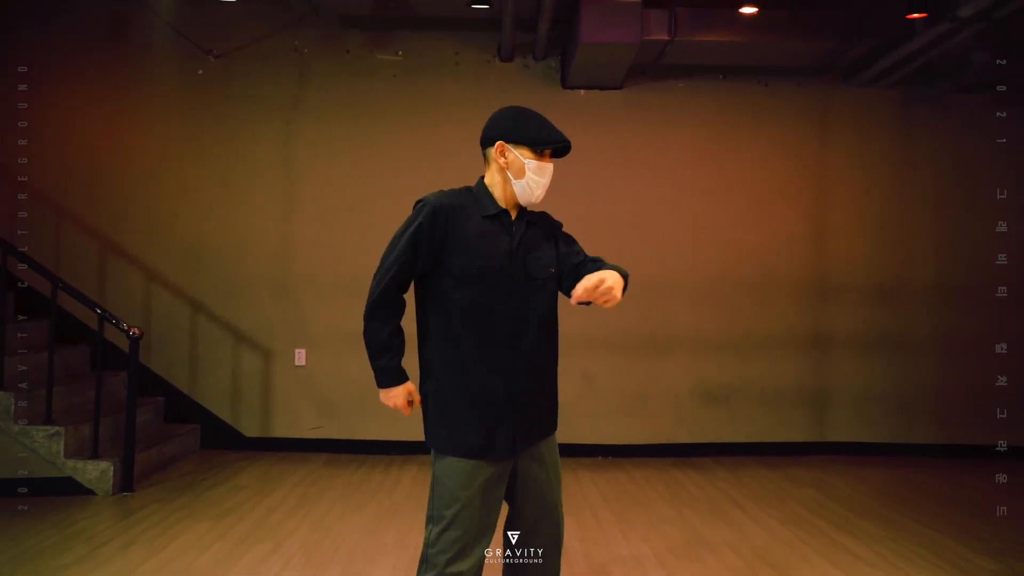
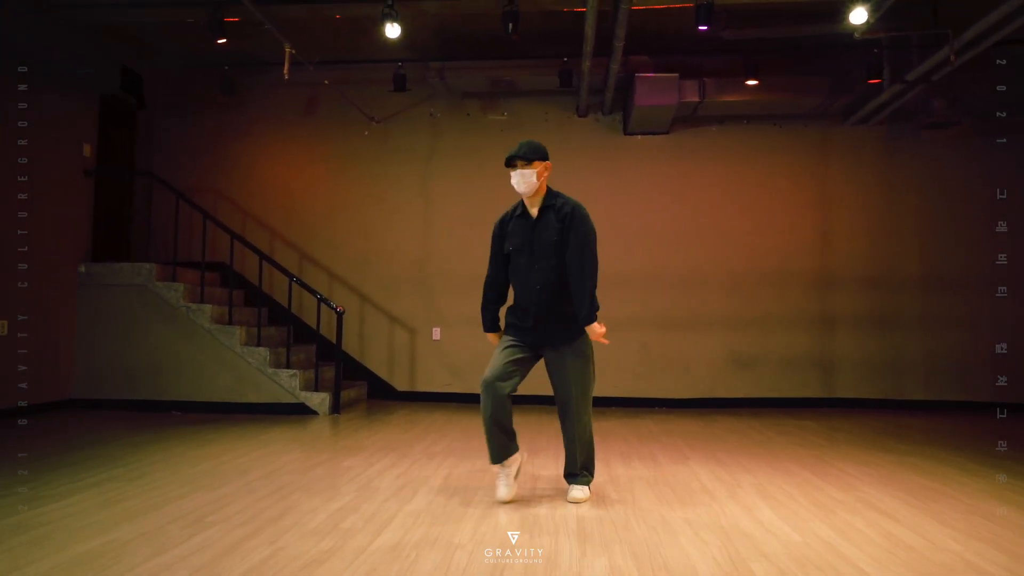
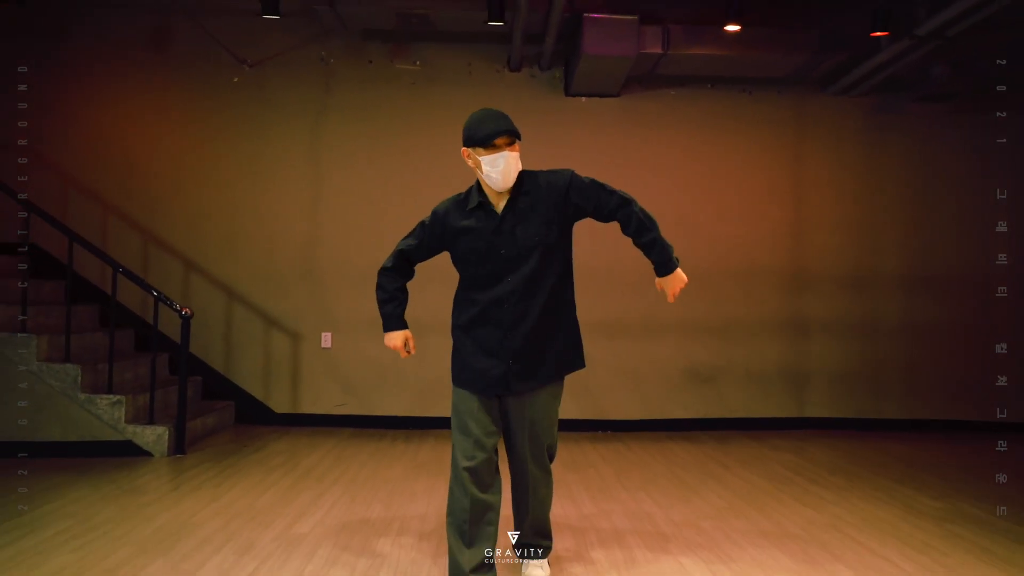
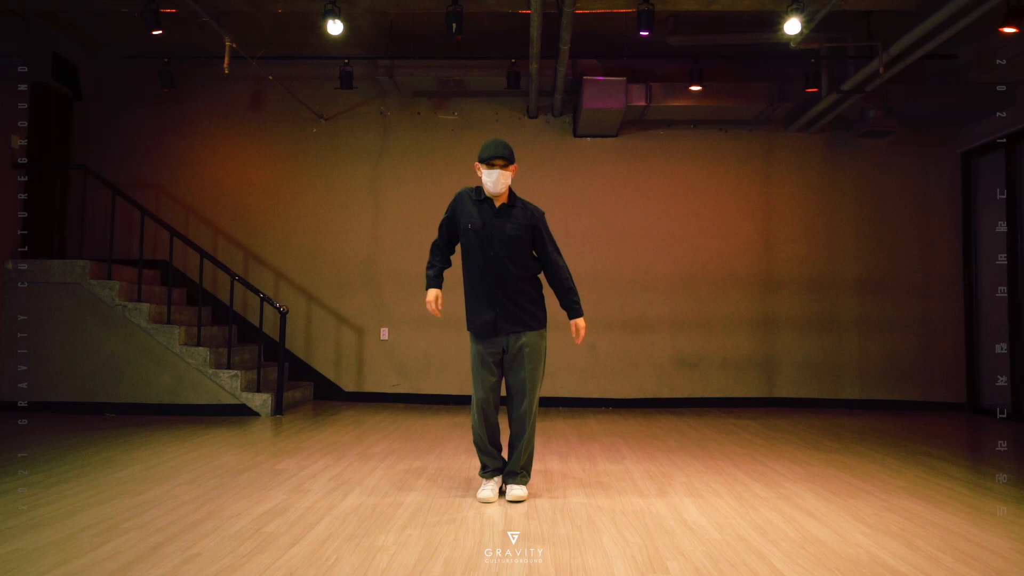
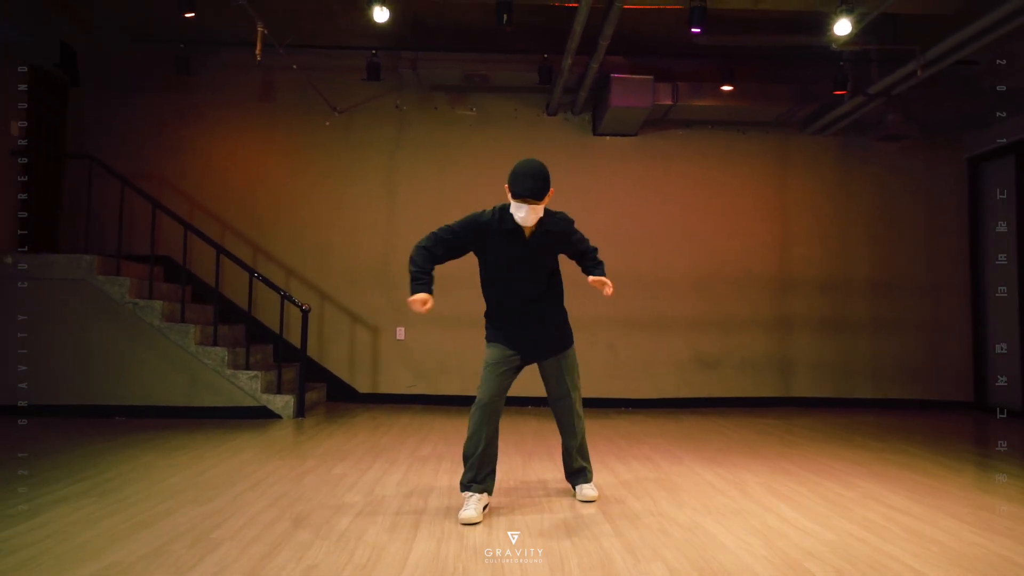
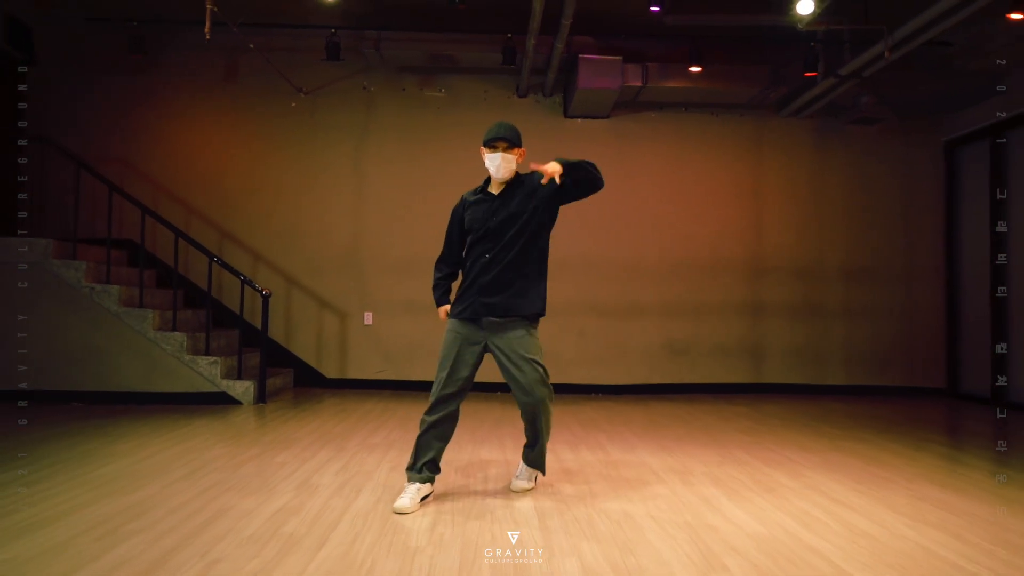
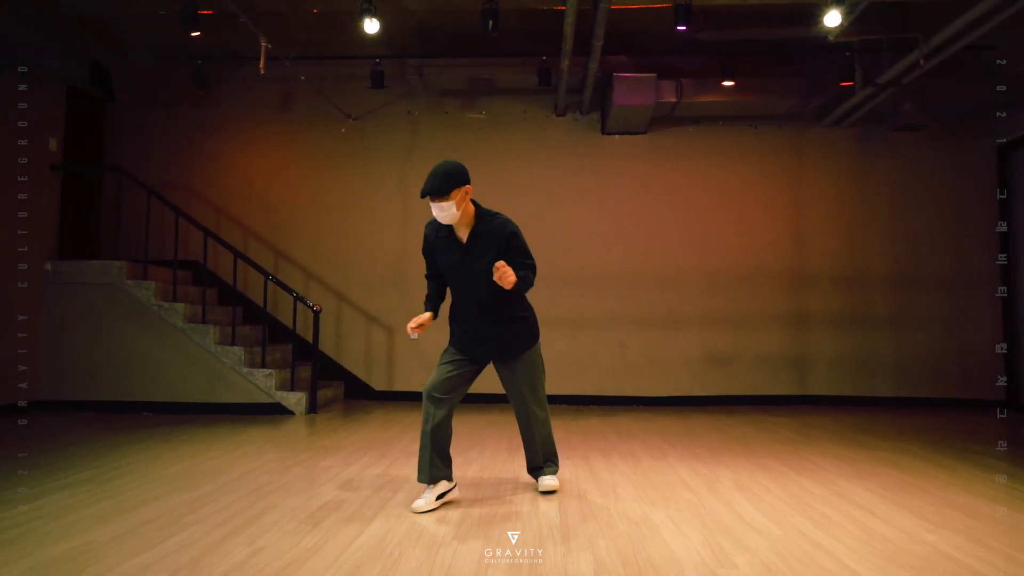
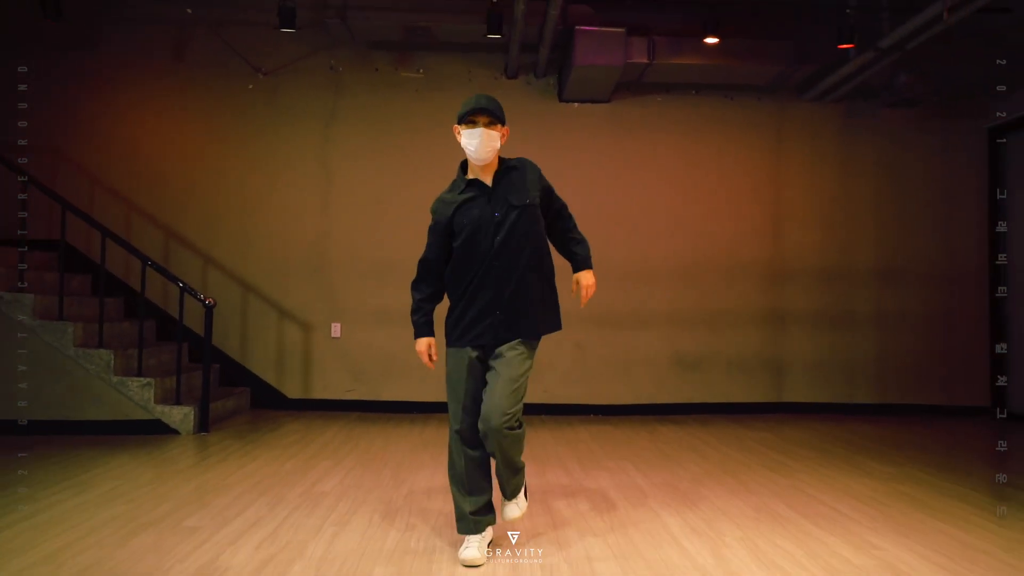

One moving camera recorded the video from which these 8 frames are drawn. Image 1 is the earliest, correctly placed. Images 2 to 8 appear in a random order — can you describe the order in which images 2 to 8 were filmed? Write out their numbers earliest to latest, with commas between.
3, 8, 6, 5, 7, 2, 4
